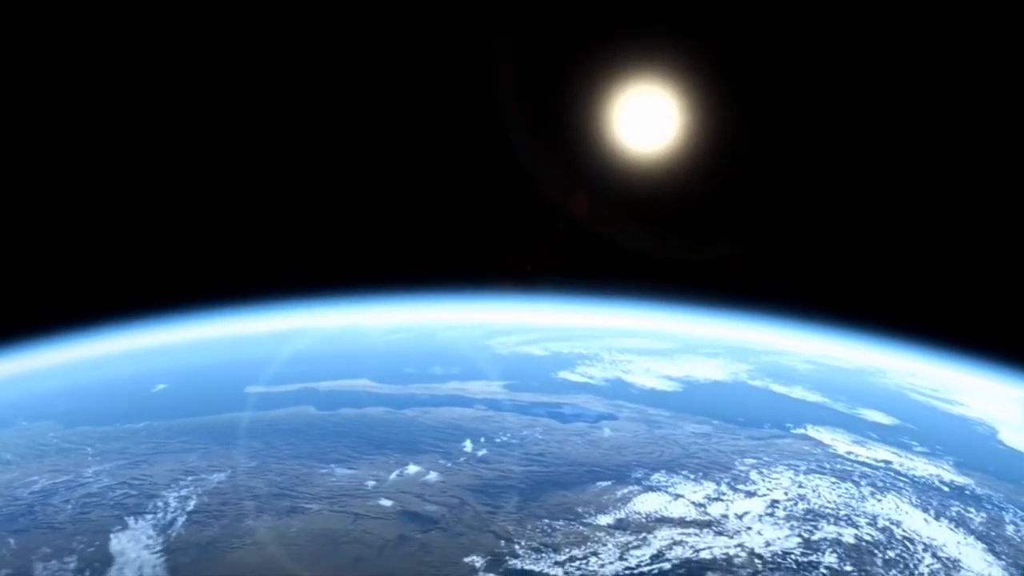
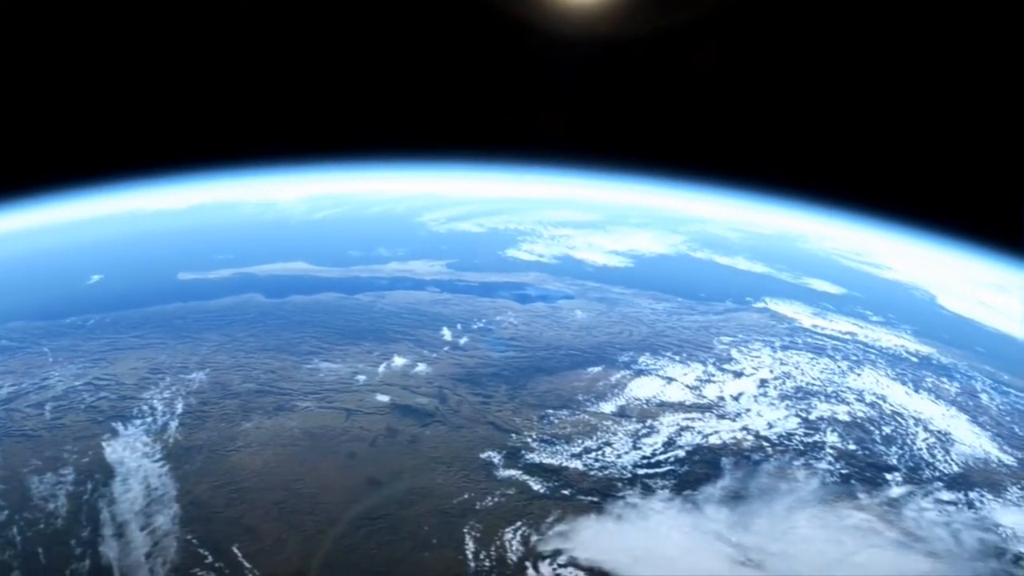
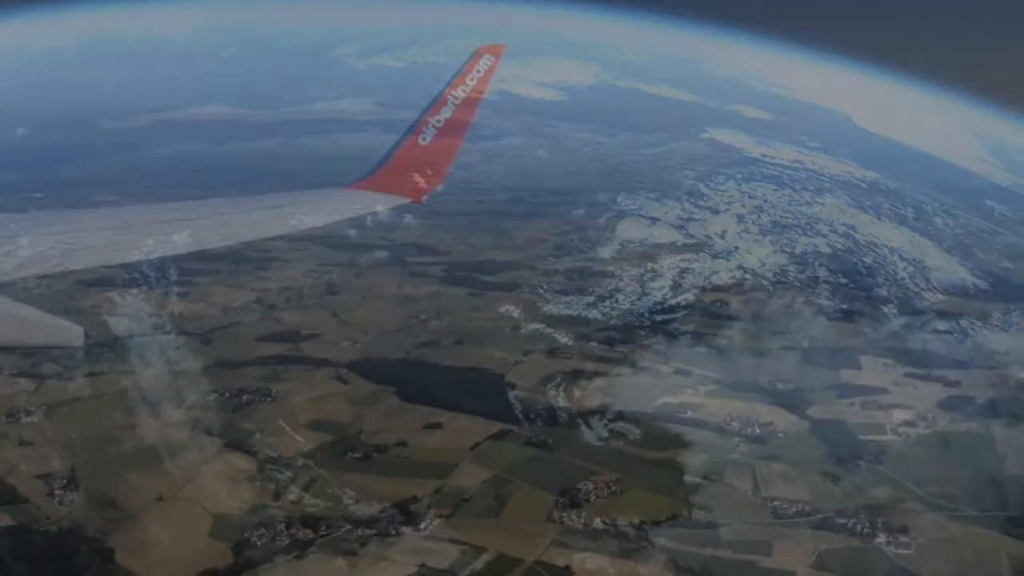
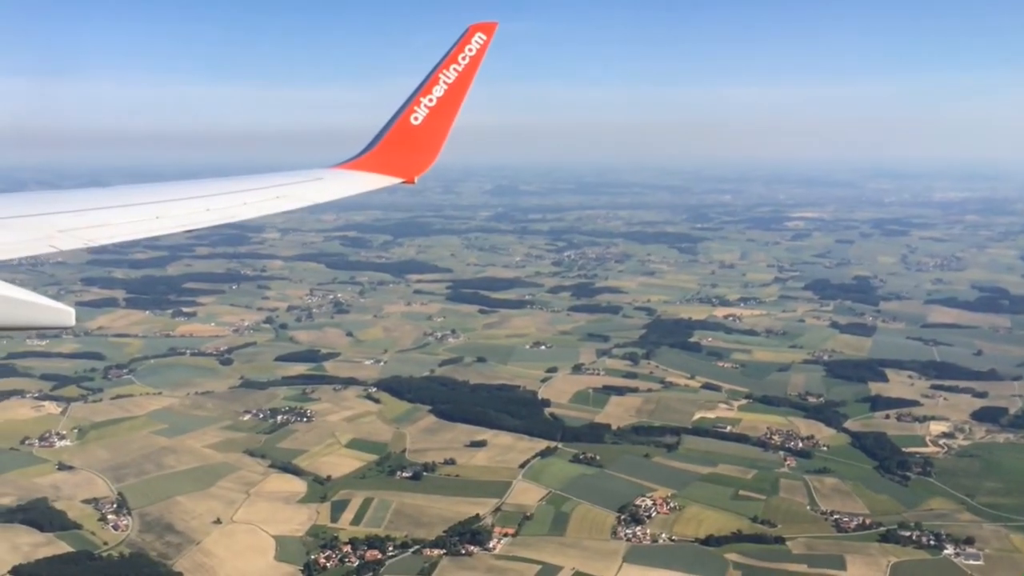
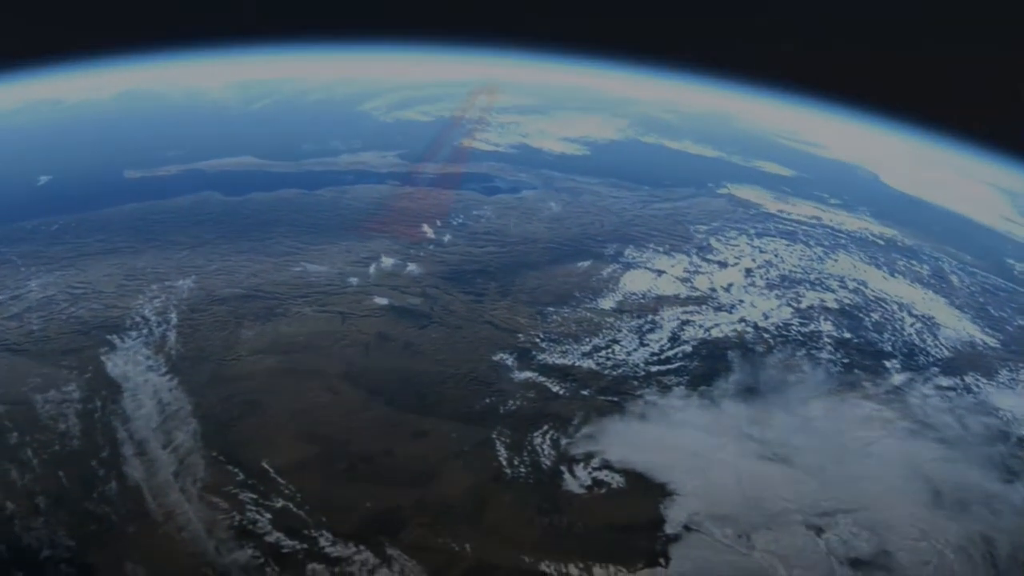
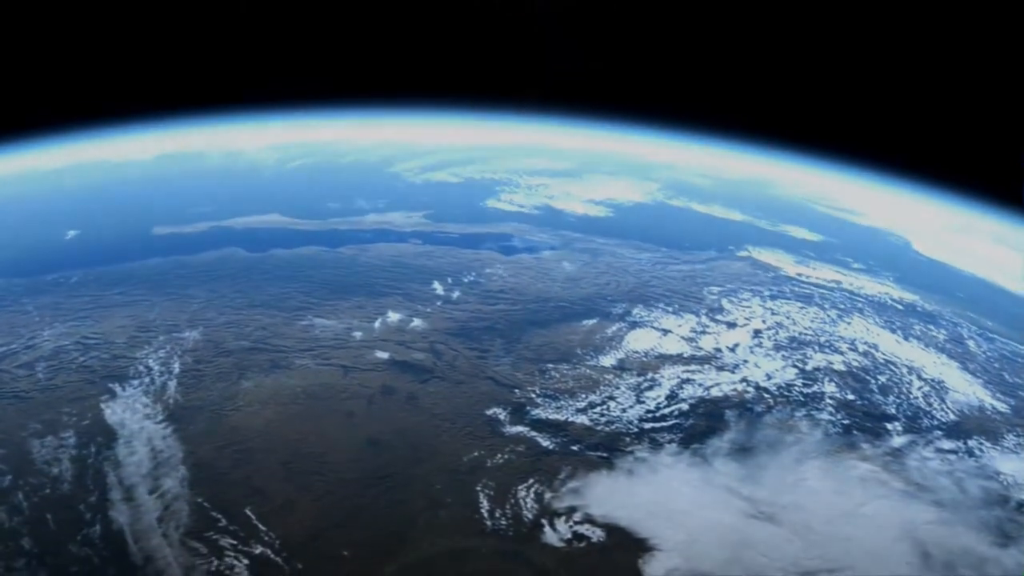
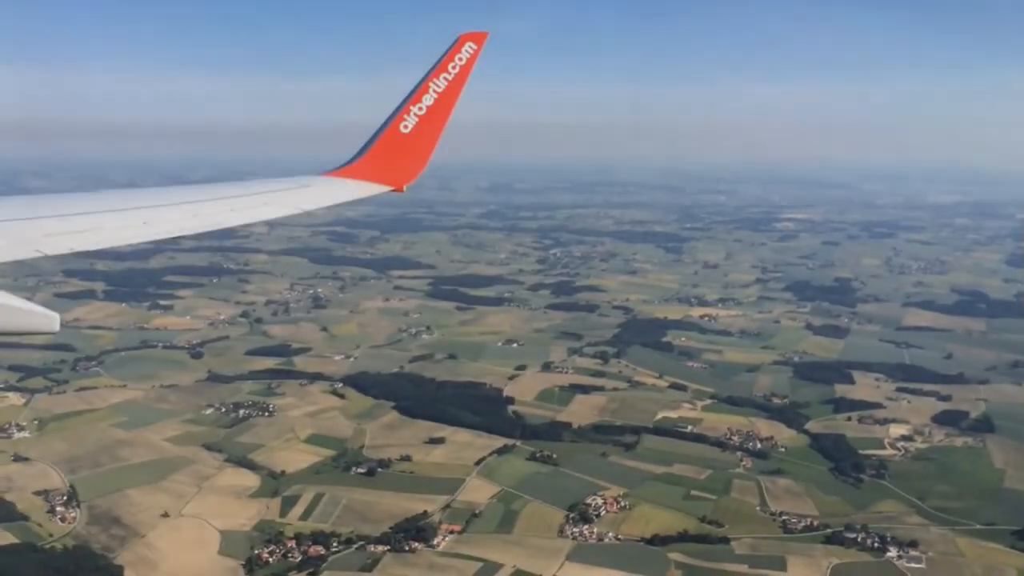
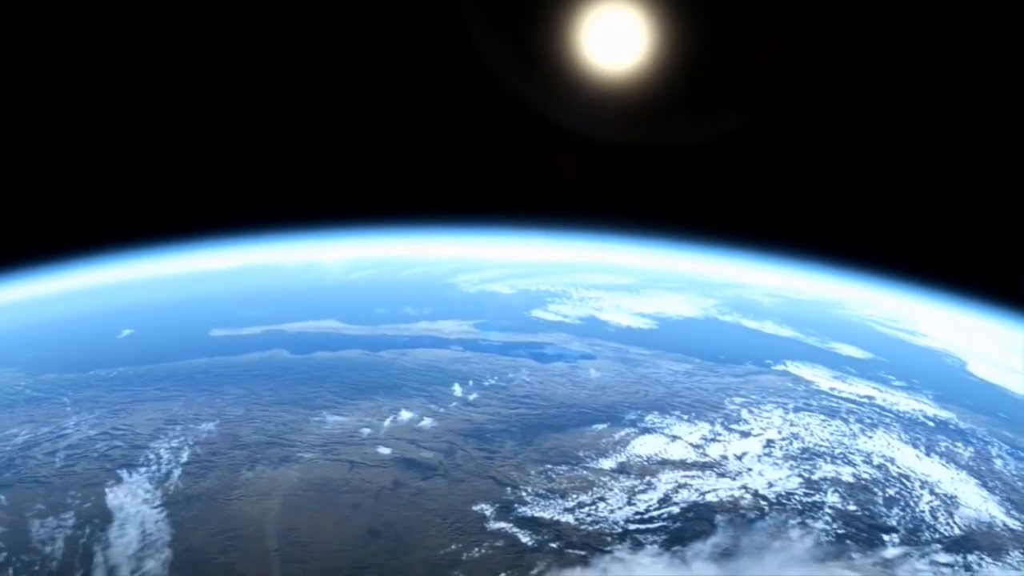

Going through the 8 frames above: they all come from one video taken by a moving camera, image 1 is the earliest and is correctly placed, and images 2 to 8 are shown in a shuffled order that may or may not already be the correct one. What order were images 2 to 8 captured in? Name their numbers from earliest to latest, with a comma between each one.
8, 2, 6, 5, 3, 7, 4
